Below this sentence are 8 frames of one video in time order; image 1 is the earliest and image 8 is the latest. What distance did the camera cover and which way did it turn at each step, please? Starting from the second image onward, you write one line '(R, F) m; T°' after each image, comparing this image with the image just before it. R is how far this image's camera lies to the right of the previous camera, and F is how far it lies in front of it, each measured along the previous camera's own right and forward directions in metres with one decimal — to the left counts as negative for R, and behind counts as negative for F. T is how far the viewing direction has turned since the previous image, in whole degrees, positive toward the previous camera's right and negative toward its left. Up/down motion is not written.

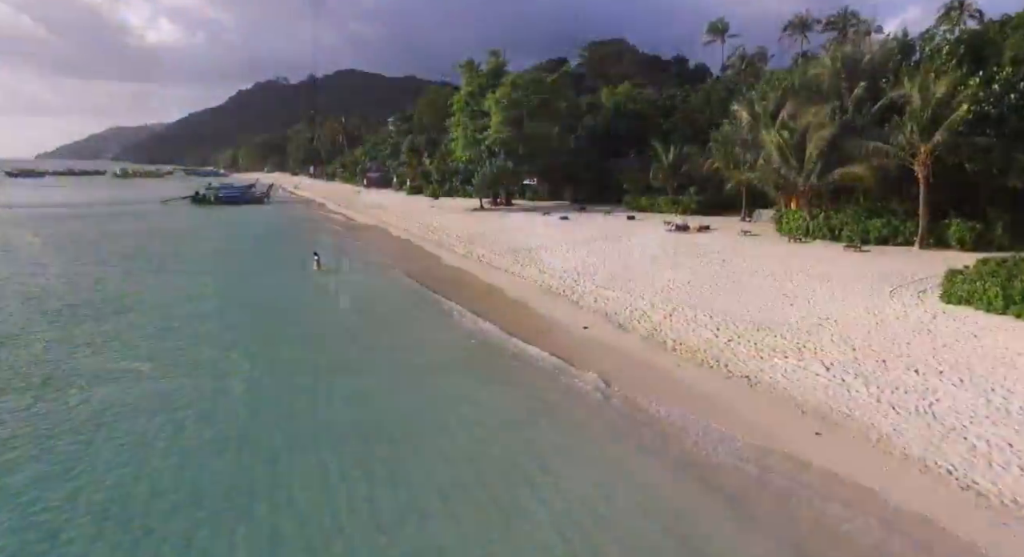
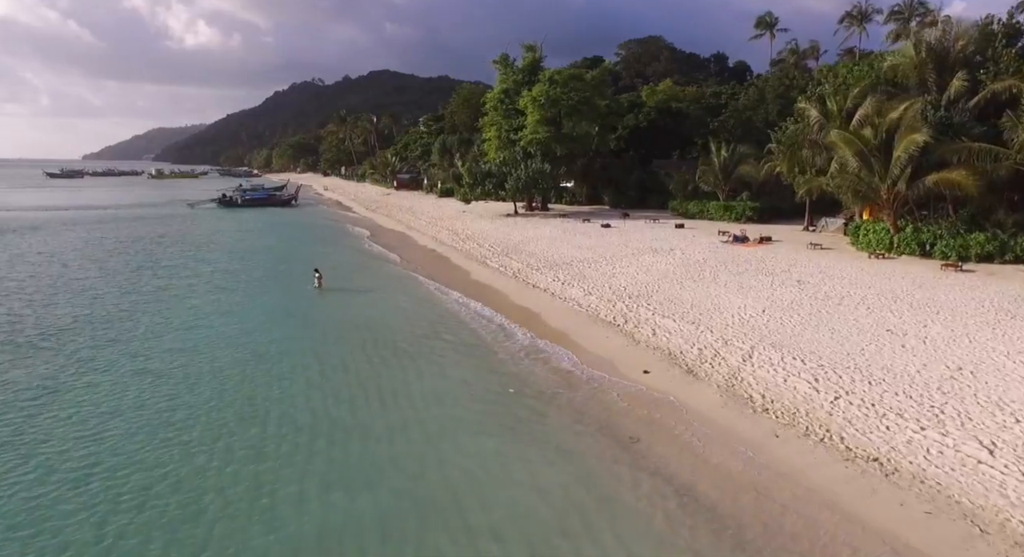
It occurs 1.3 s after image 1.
(-0.3, +2.4) m; -3°
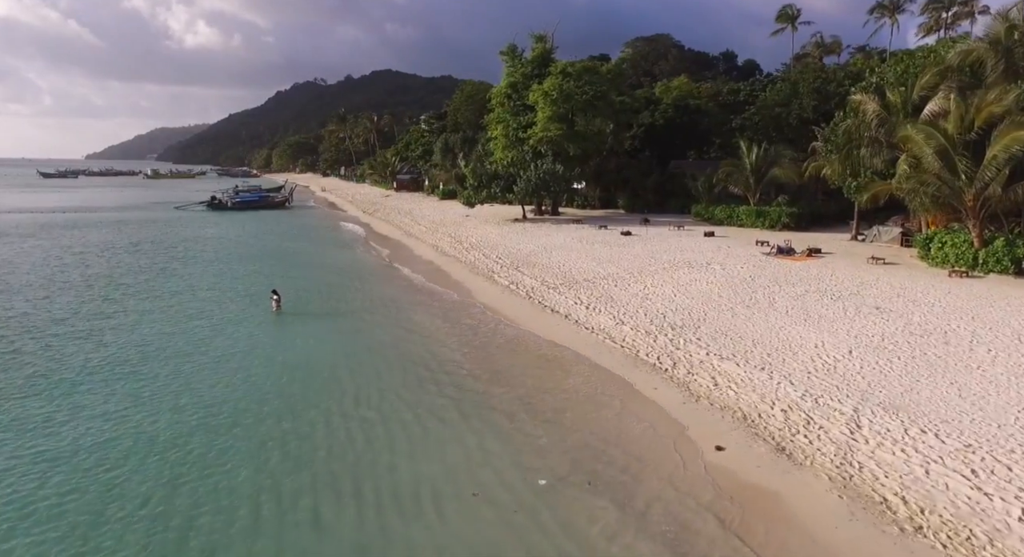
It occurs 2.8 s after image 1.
(-0.4, +3.2) m; 0°
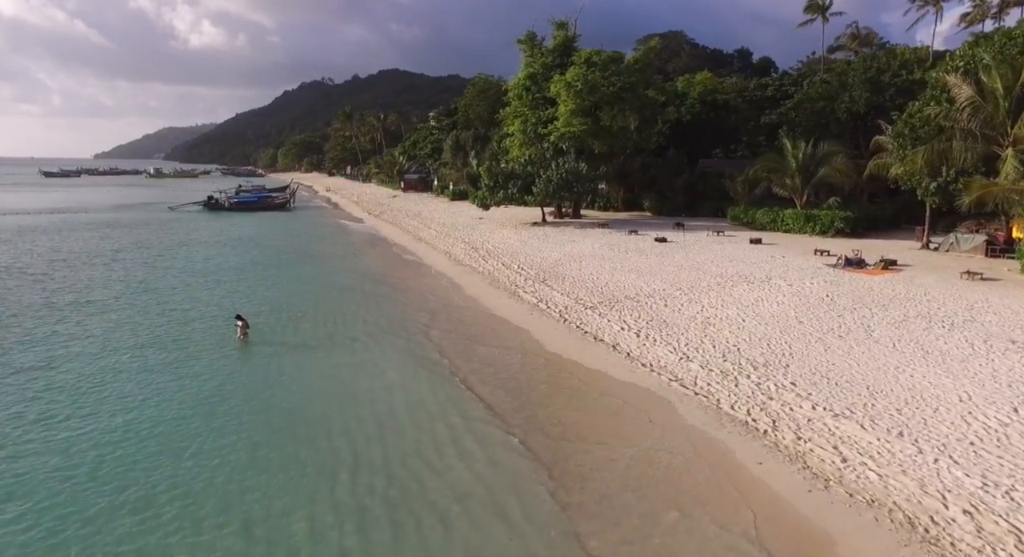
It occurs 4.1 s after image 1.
(-0.7, +2.9) m; -1°
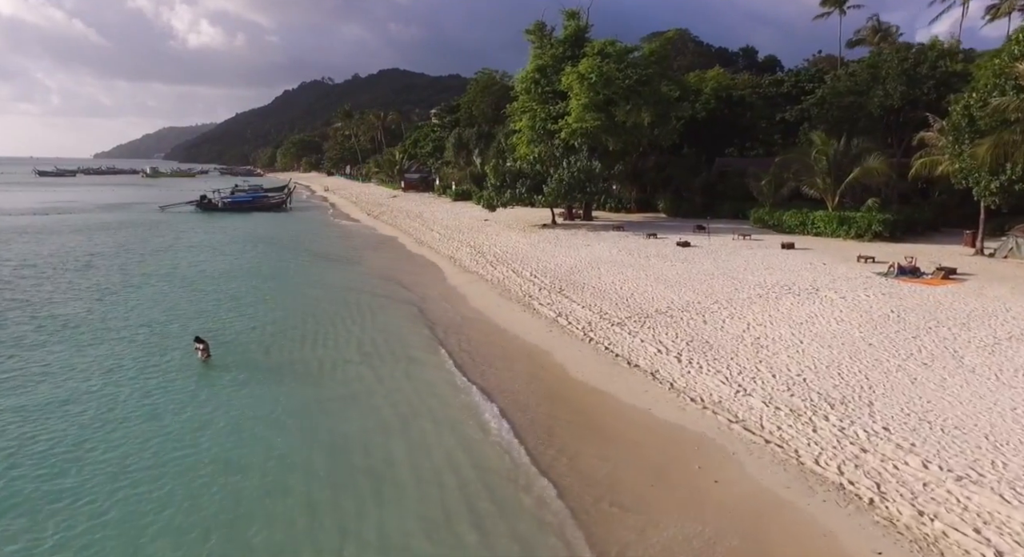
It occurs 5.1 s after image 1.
(-0.4, +2.1) m; 0°
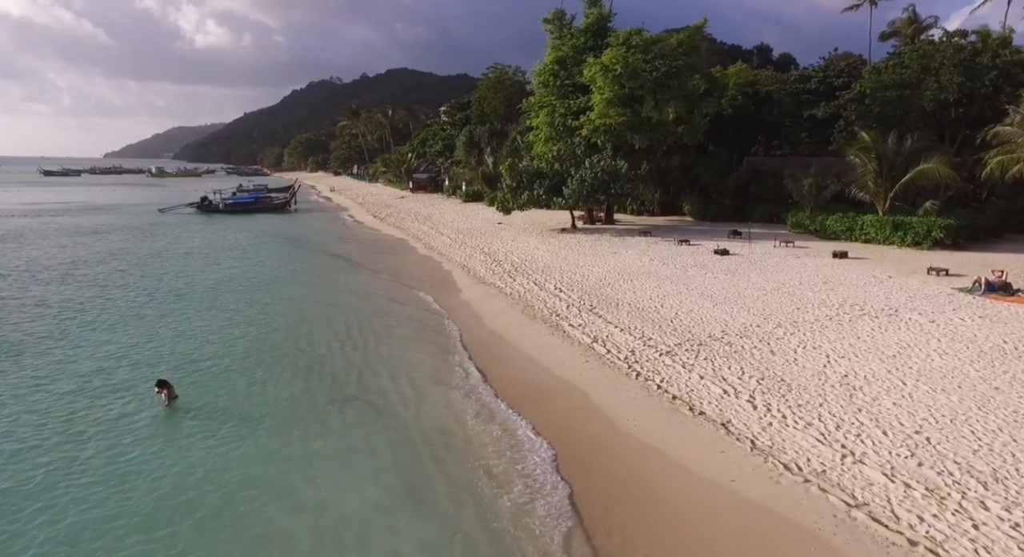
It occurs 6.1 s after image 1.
(-0.5, +2.3) m; -1°
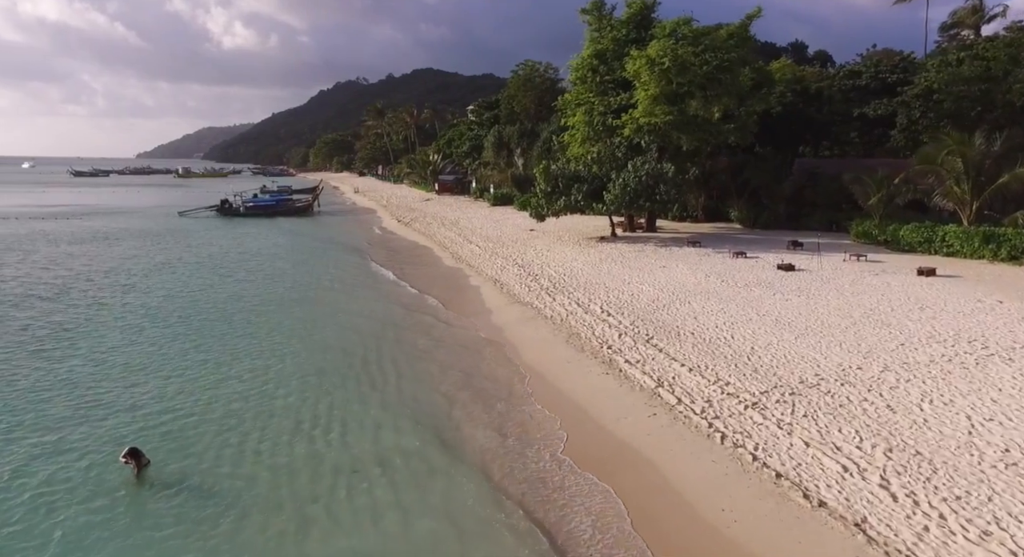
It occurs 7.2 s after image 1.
(-0.5, +2.2) m; -2°
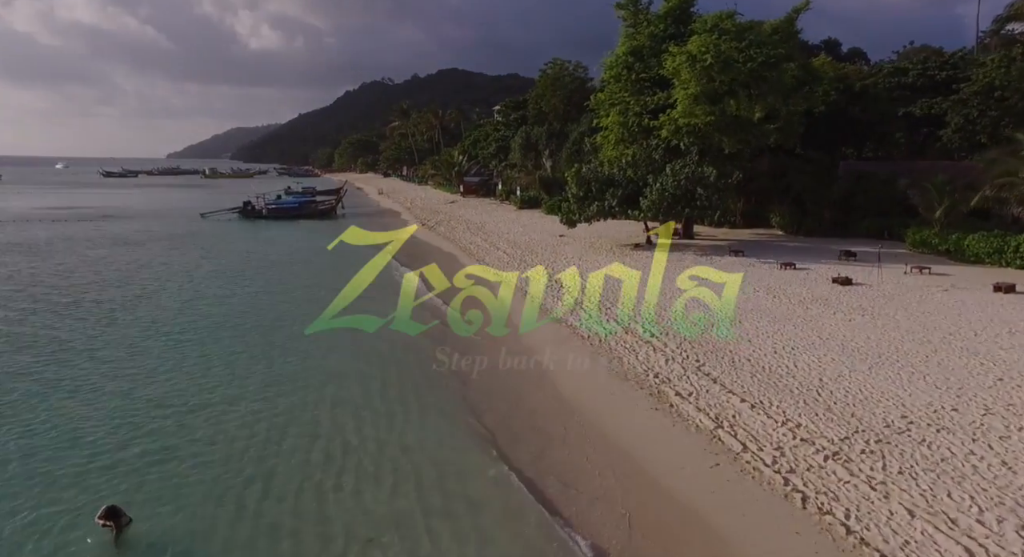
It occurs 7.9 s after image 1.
(-0.3, +1.3) m; -2°
